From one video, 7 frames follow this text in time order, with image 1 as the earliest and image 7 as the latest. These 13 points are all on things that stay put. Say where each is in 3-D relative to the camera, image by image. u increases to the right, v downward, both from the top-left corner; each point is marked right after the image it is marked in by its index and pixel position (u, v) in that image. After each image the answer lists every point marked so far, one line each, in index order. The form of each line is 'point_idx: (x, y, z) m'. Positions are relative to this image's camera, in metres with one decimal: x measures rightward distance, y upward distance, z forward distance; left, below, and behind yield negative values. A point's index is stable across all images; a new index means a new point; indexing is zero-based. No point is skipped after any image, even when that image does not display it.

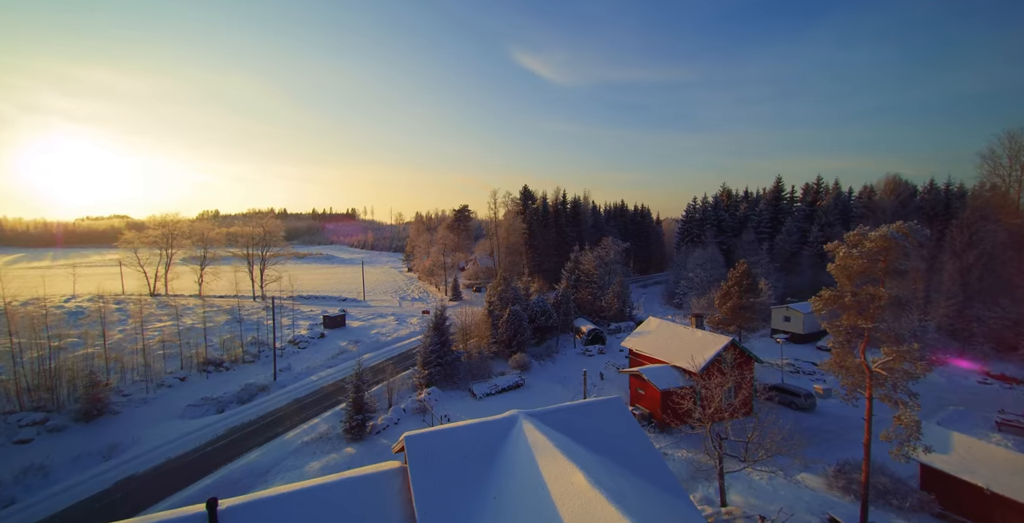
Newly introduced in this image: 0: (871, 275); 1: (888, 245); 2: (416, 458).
0: (+12.2, -0.2, +14.9) m
1: (+12.3, +0.7, +14.5) m
2: (-3.1, -6.4, +14.4) m
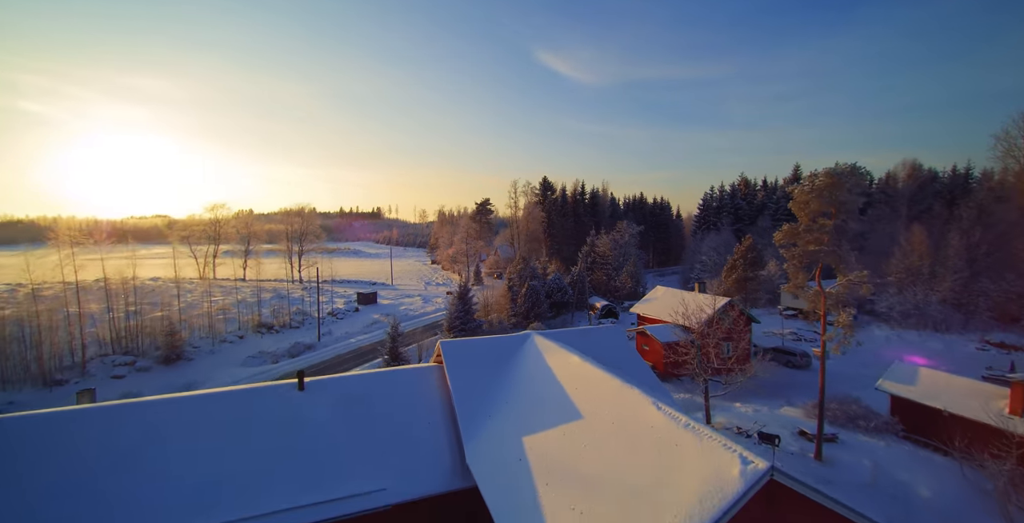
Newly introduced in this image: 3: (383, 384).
0: (+12.7, +2.2, +18.0) m
1: (+12.8, +3.2, +17.6) m
2: (-2.6, -3.9, +18.2) m
3: (-5.0, -4.8, +17.3) m
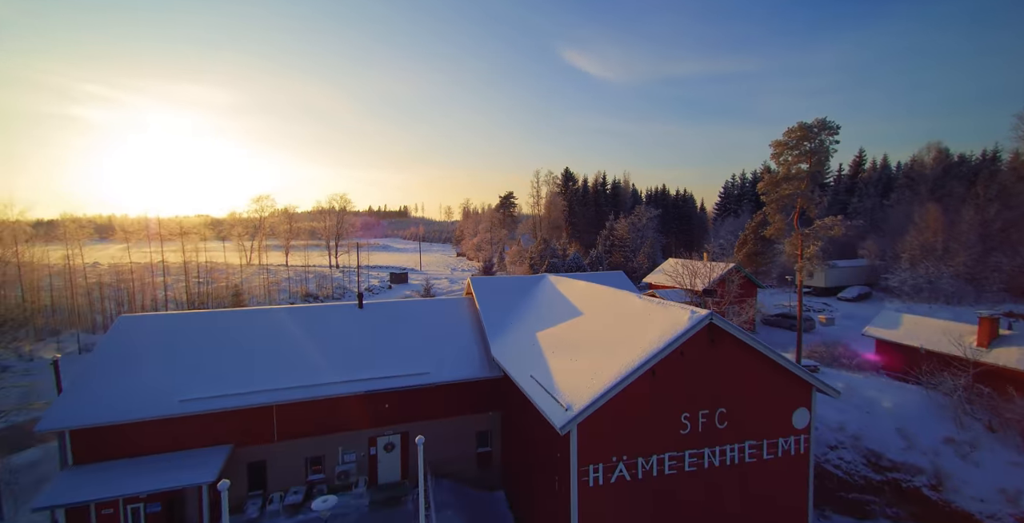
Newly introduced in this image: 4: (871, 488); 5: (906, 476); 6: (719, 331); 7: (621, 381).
0: (+13.5, +4.8, +20.9) m
1: (+13.6, +5.8, +20.5) m
2: (-1.7, -1.4, +22.0) m
3: (-4.2, -2.2, +21.2) m
4: (+13.8, -8.8, +17.0) m
5: (+15.1, -8.2, +17.1) m
6: (+5.9, -1.9, +12.4) m
7: (+2.8, -3.0, +11.2) m
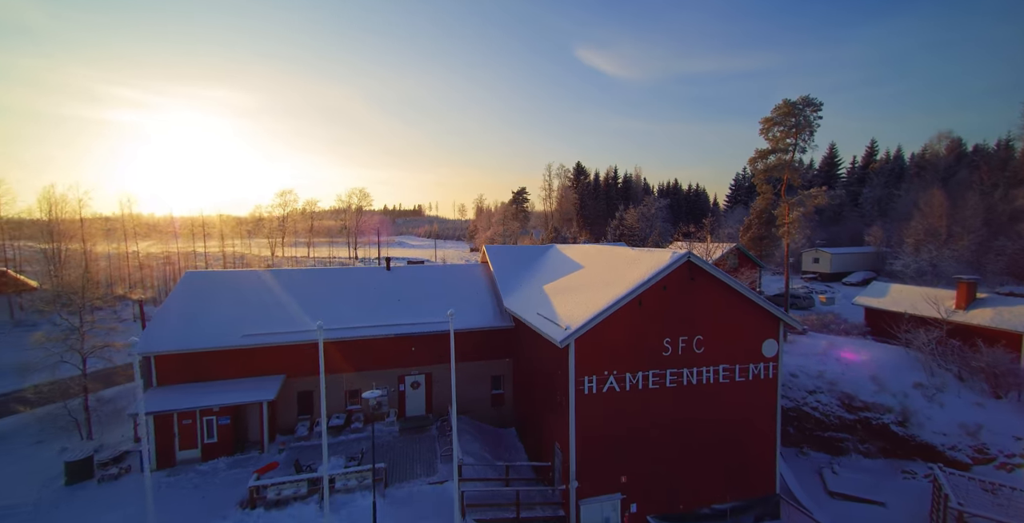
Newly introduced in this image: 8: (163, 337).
0: (+14.0, +6.5, +22.9) m
1: (+14.1, +7.5, +22.5) m
2: (-1.1, +0.3, +24.4) m
3: (-3.6, -0.6, +23.7) m
4: (+14.2, -7.1, +19.0) m
5: (+15.6, -6.5, +19.0) m
6: (+6.2, -0.2, +14.7) m
7: (+3.1, -1.3, +13.5) m
8: (-13.6, -2.8, +17.2) m
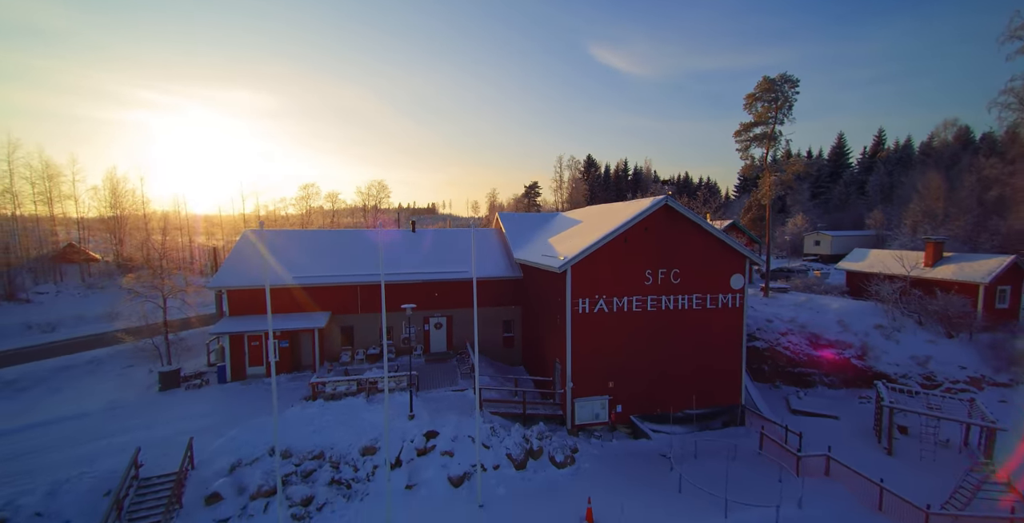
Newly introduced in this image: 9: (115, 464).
0: (+14.6, +8.7, +25.7) m
1: (+14.6, +9.7, +25.2) m
2: (-0.5, +2.5, +27.7) m
3: (-3.0, +1.6, +27.0) m
4: (+14.6, -4.9, +21.8) m
5: (+16.0, -4.3, +21.8) m
6: (+6.5, +1.9, +17.7) m
7: (+3.3, +0.9, +16.6) m
8: (-13.2, -0.7, +20.8) m
9: (-11.5, -5.8, +12.9) m
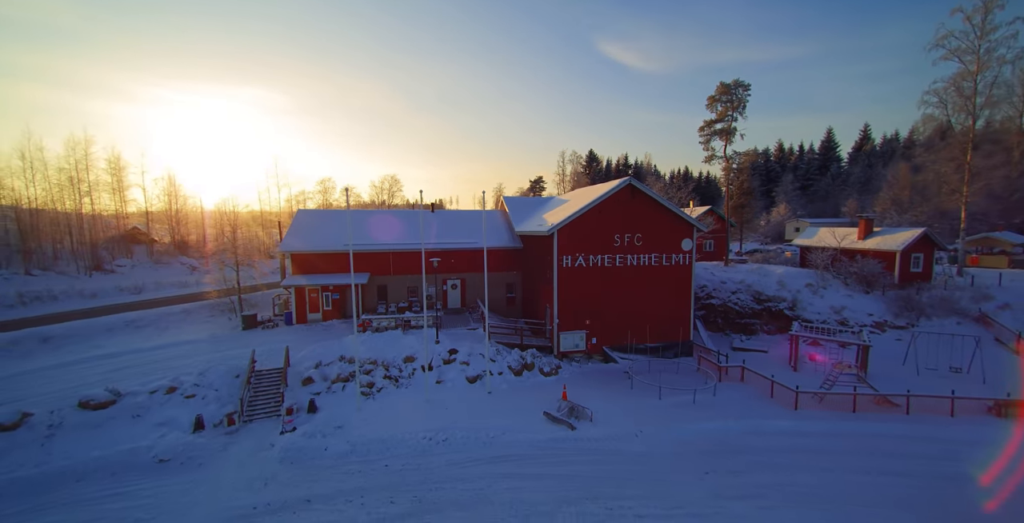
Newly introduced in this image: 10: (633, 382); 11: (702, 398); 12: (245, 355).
0: (+14.7, +10.5, +30.9) m
1: (+14.7, +11.5, +30.5) m
2: (-0.4, +4.3, +33.2) m
3: (-2.9, +3.4, +32.5) m
4: (+14.7, -3.2, +27.1) m
5: (+16.1, -2.5, +27.1) m
6: (+6.5, +3.6, +23.1) m
7: (+3.3, +2.6, +22.1) m
8: (-13.1, +1.0, +26.5) m
9: (-11.6, -4.2, +18.7) m
10: (+5.4, -5.4, +19.8) m
11: (+7.7, -5.5, +18.2) m
12: (-11.7, -4.1, +19.5) m
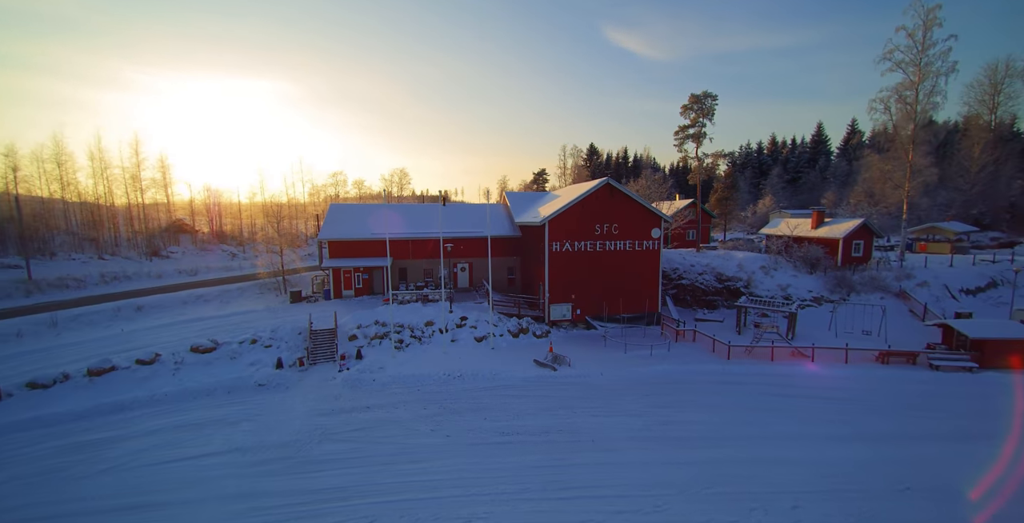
0: (+14.7, +11.6, +35.8) m
1: (+14.7, +12.6, +35.3) m
2: (-0.3, +5.4, +38.3) m
3: (-2.9, +4.5, +37.7) m
4: (+14.7, -2.1, +32.2) m
5: (+16.1, -1.5, +32.2) m
6: (+6.4, +4.6, +28.1) m
7: (+3.3, +3.5, +27.2) m
8: (-13.1, +2.0, +31.8) m
9: (-11.6, -3.3, +24.1) m
10: (+5.3, -4.5, +25.1) m
11: (+7.6, -4.7, +23.4) m
12: (-11.8, -3.2, +24.9) m
